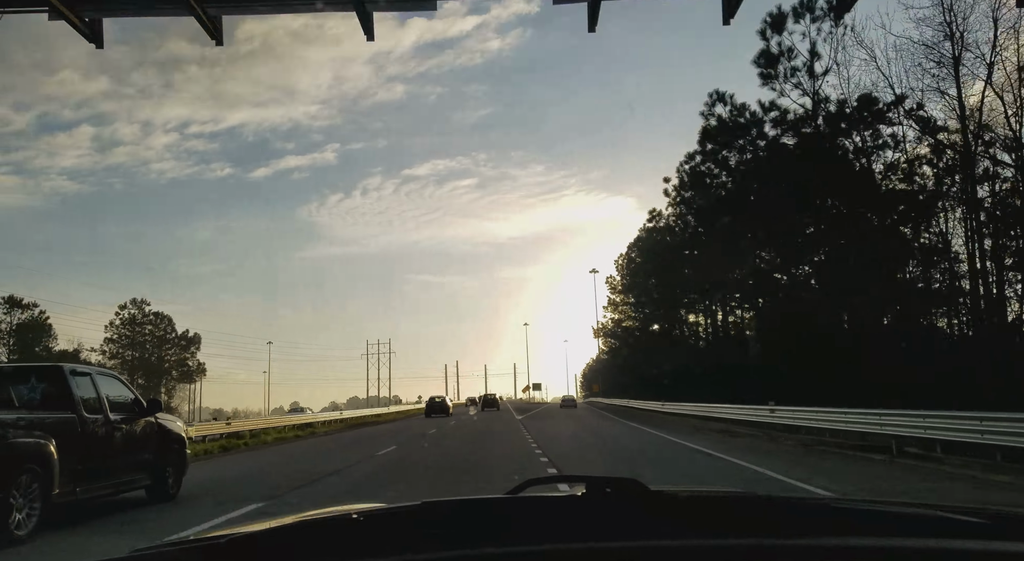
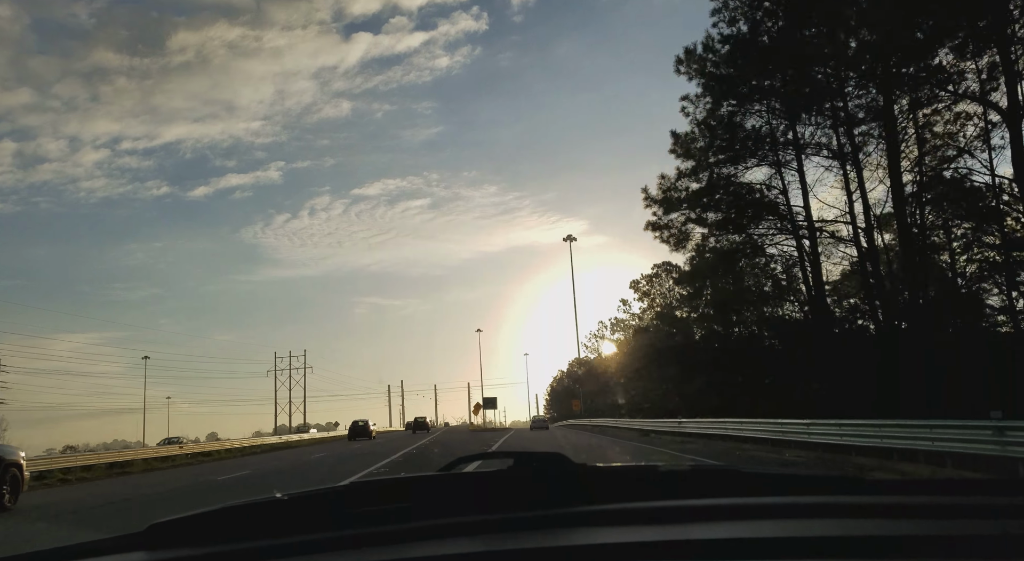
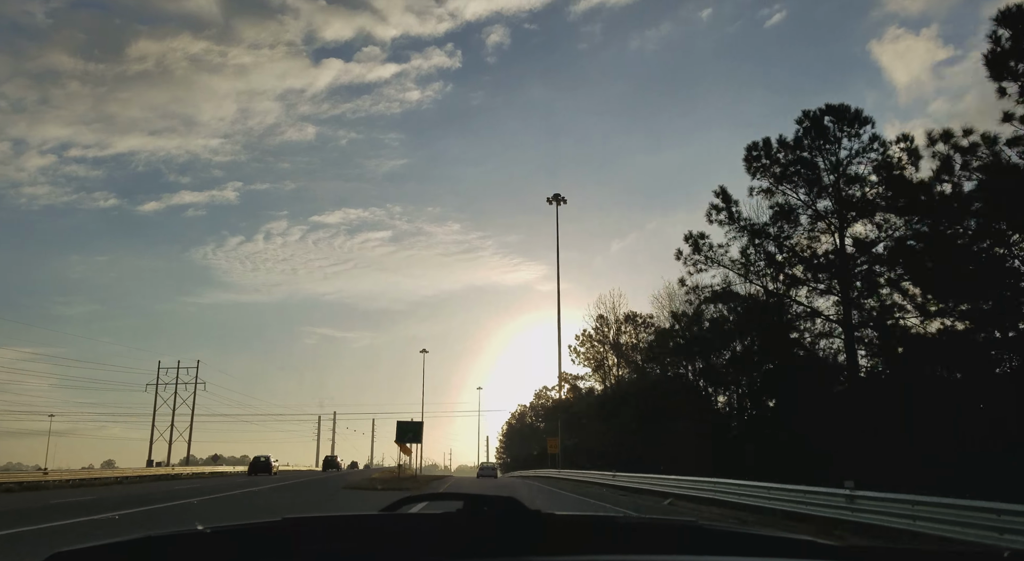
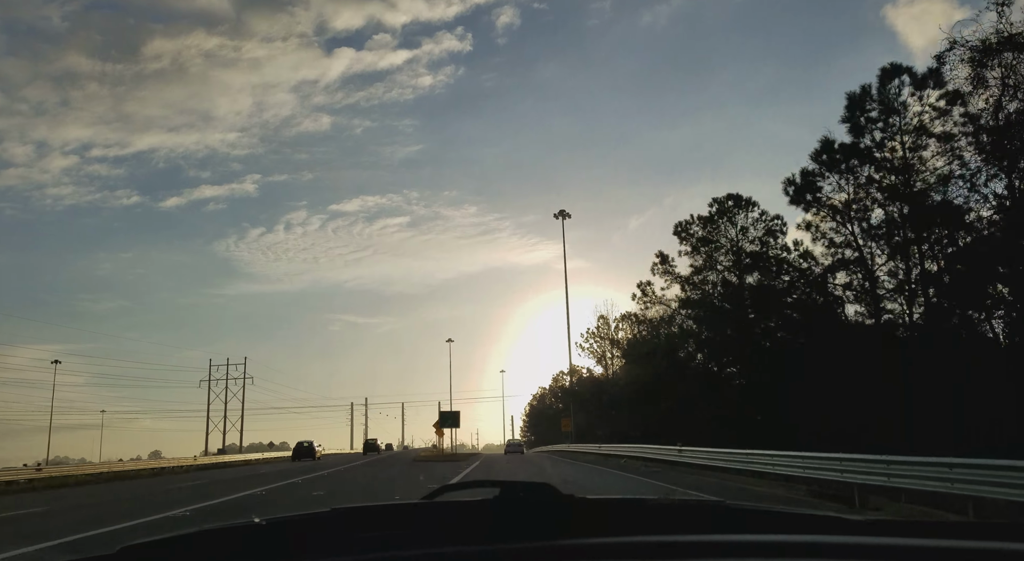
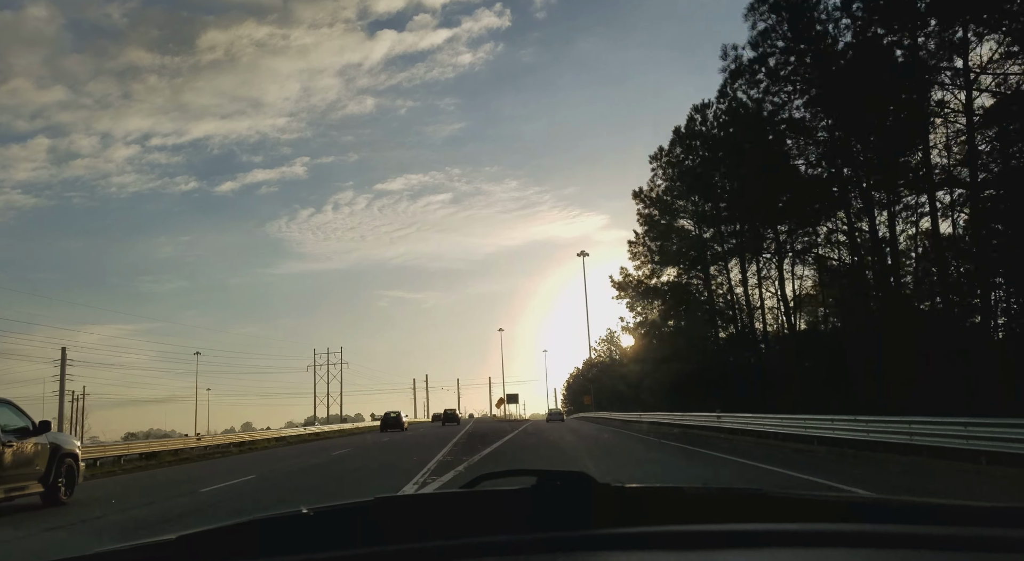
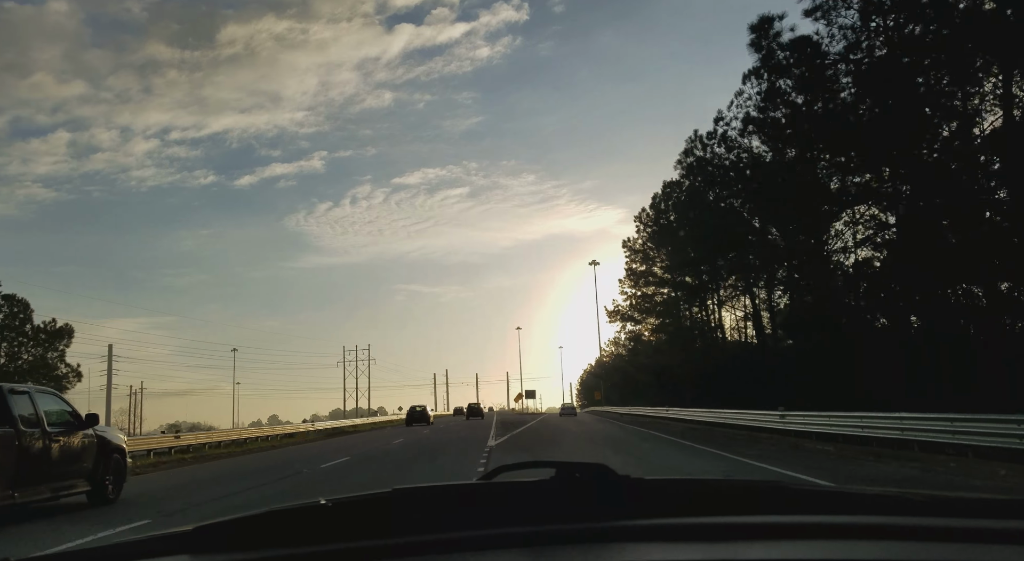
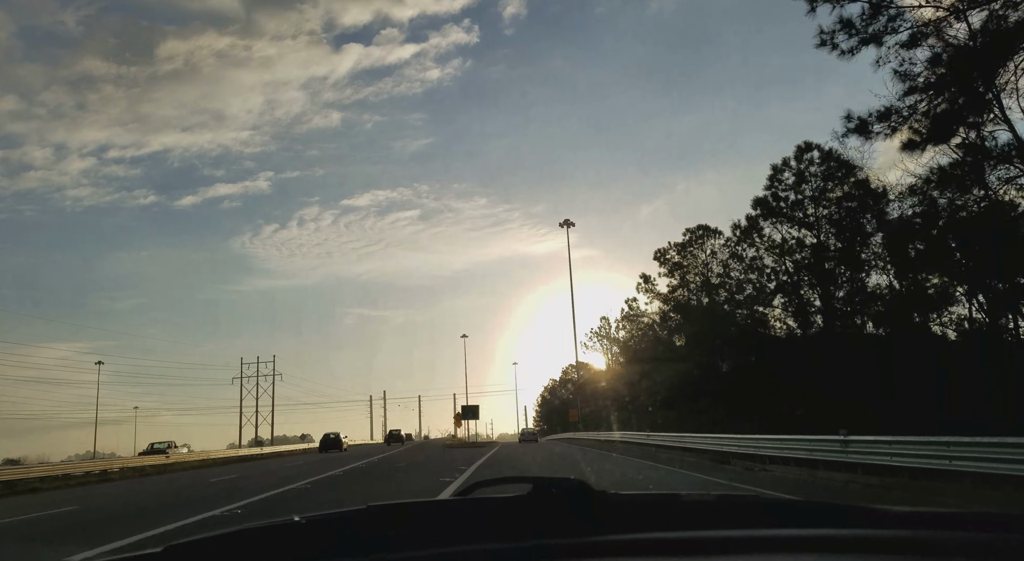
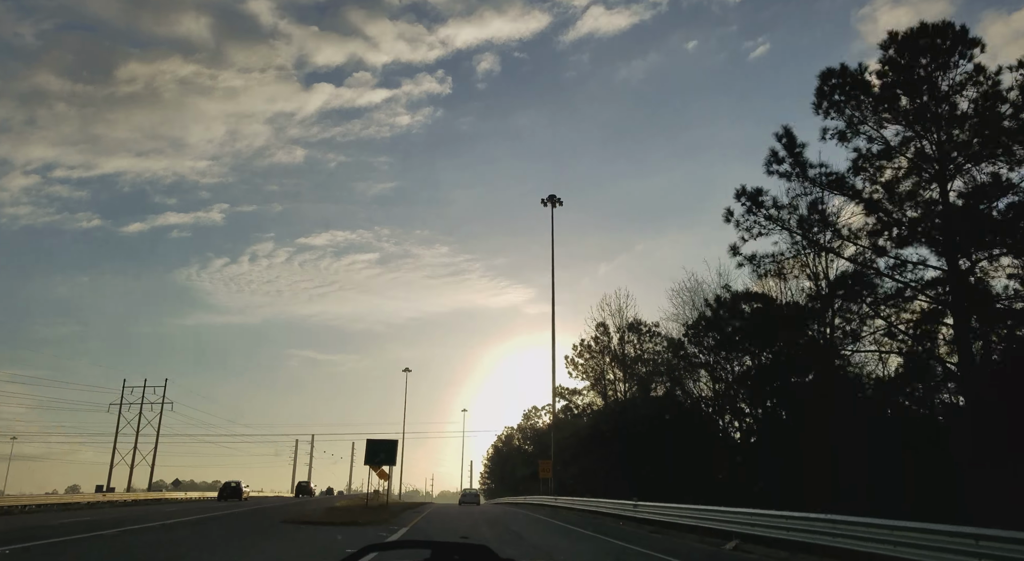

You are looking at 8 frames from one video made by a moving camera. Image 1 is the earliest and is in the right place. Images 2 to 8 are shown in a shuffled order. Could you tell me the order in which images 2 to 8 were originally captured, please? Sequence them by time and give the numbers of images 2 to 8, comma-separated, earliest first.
6, 5, 2, 7, 4, 3, 8
